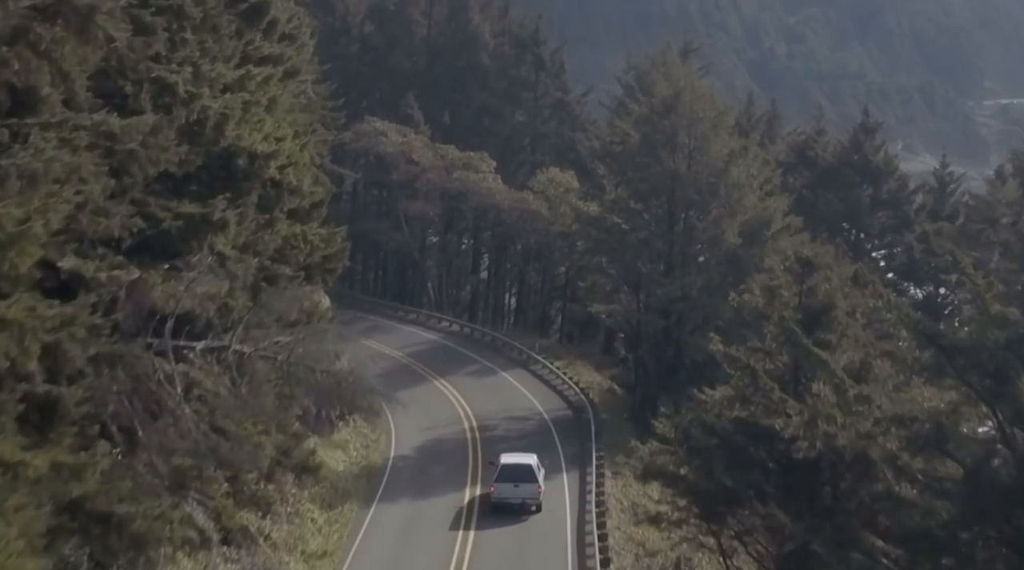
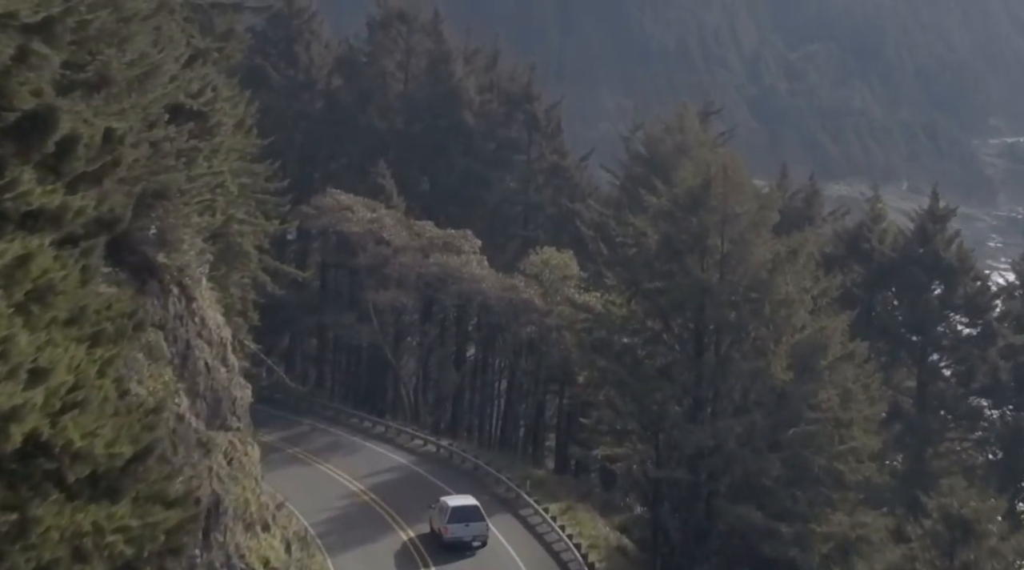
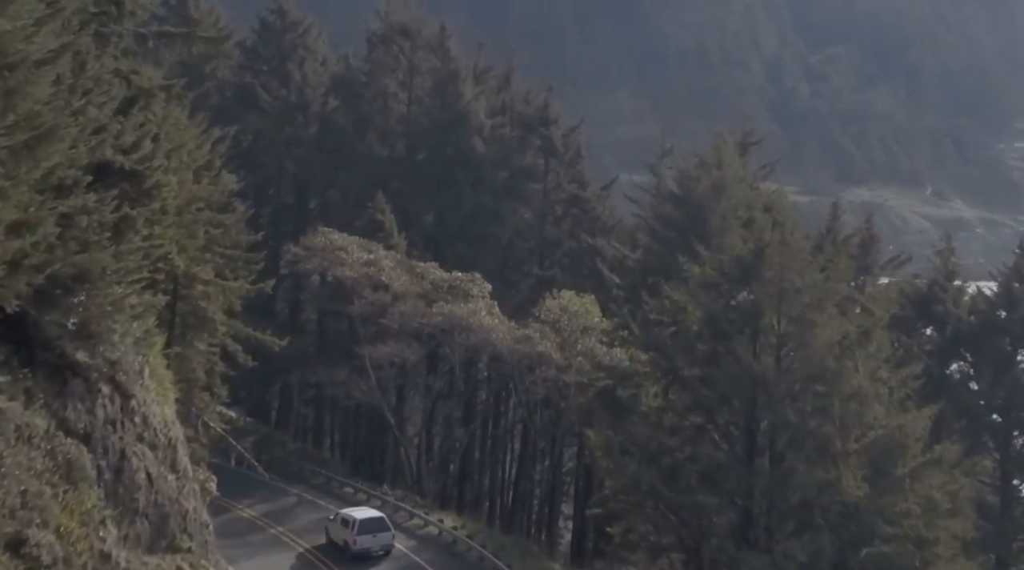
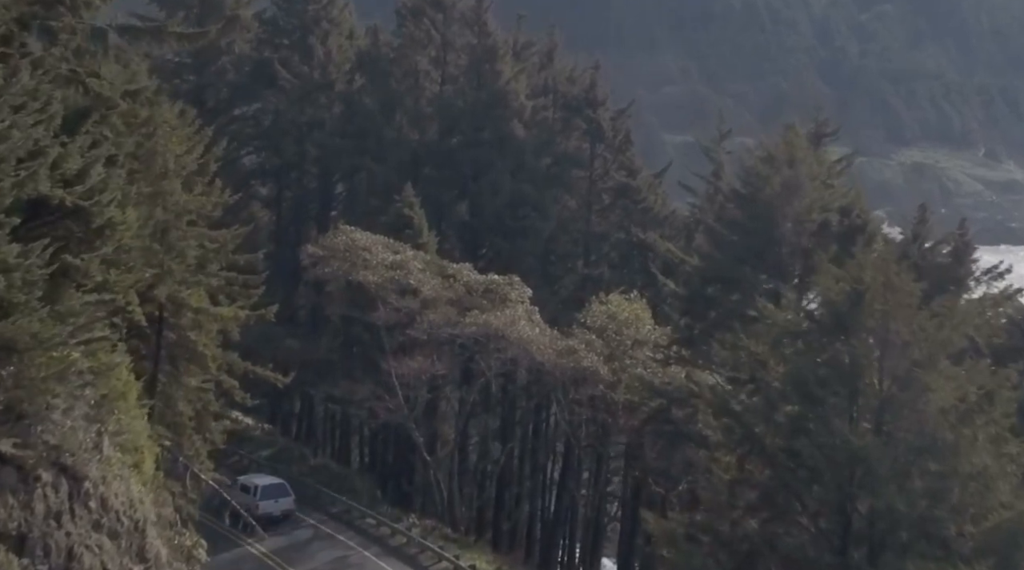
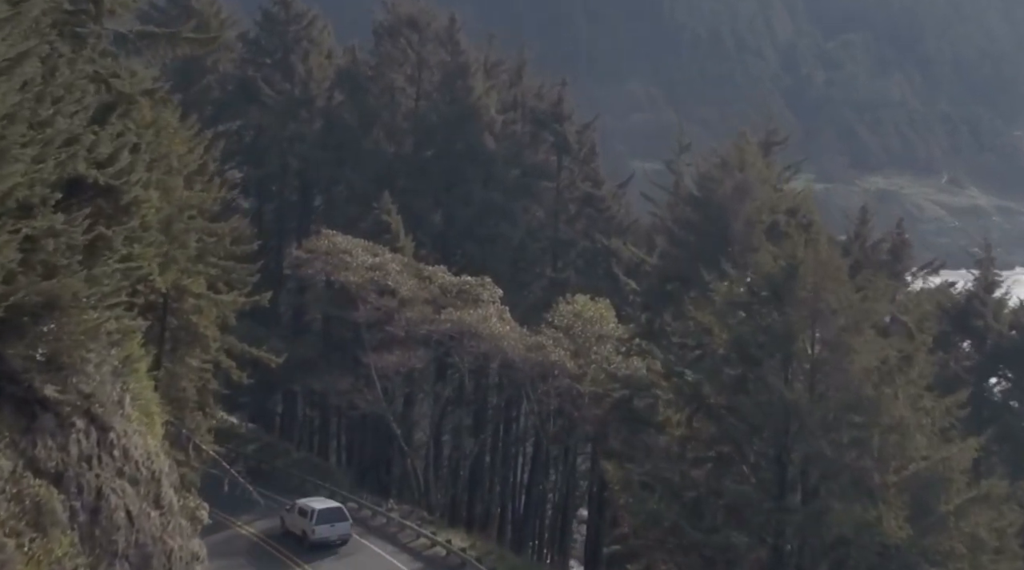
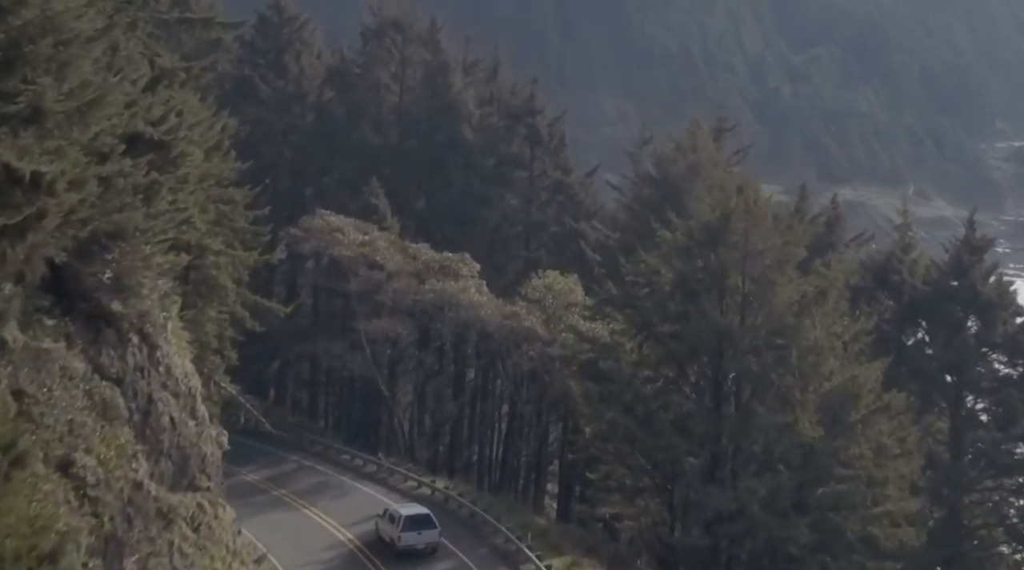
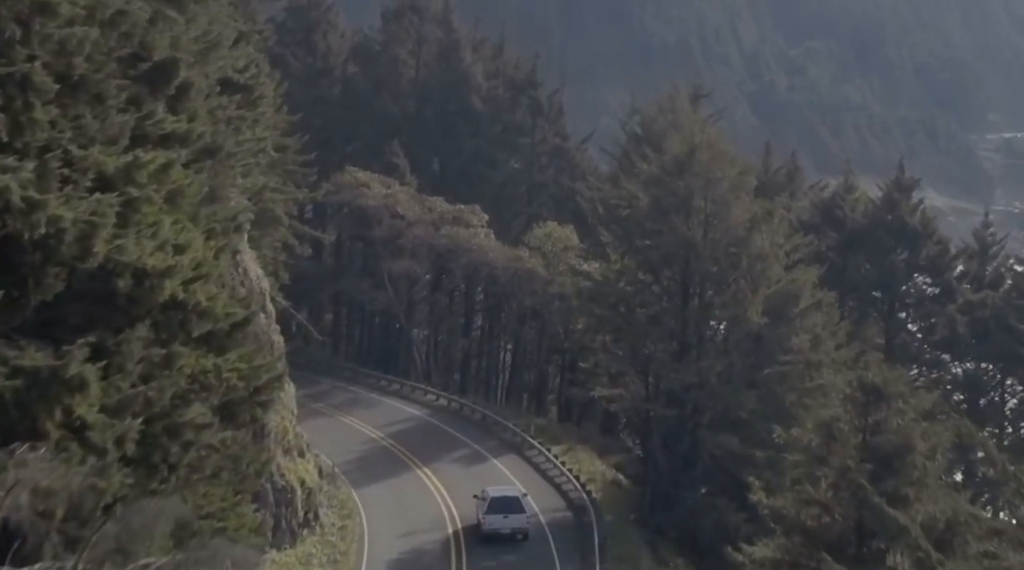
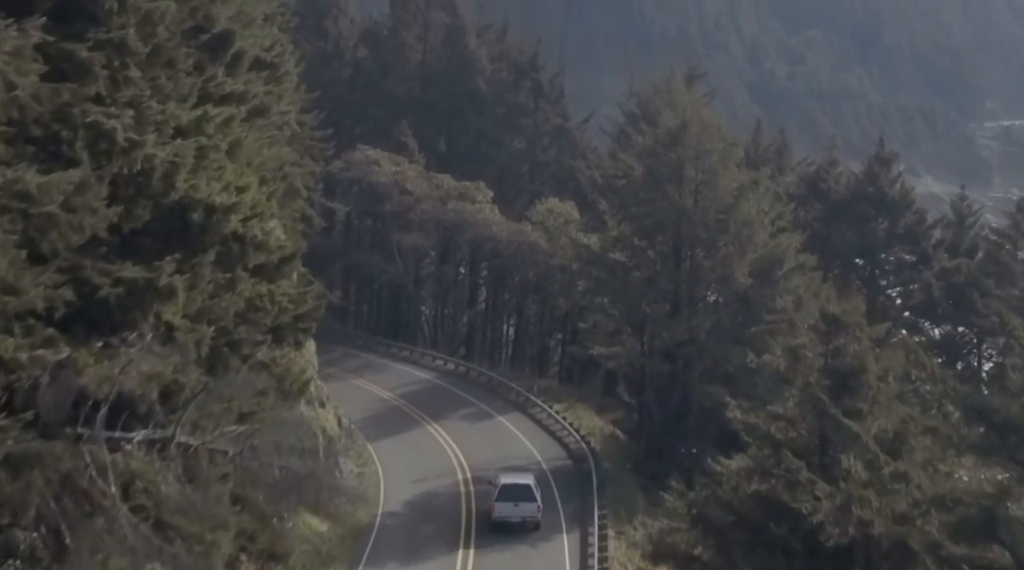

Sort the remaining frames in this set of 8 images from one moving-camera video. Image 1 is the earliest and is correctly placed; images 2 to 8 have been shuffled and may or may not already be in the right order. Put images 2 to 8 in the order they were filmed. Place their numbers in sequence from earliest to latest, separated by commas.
8, 7, 2, 6, 3, 5, 4
